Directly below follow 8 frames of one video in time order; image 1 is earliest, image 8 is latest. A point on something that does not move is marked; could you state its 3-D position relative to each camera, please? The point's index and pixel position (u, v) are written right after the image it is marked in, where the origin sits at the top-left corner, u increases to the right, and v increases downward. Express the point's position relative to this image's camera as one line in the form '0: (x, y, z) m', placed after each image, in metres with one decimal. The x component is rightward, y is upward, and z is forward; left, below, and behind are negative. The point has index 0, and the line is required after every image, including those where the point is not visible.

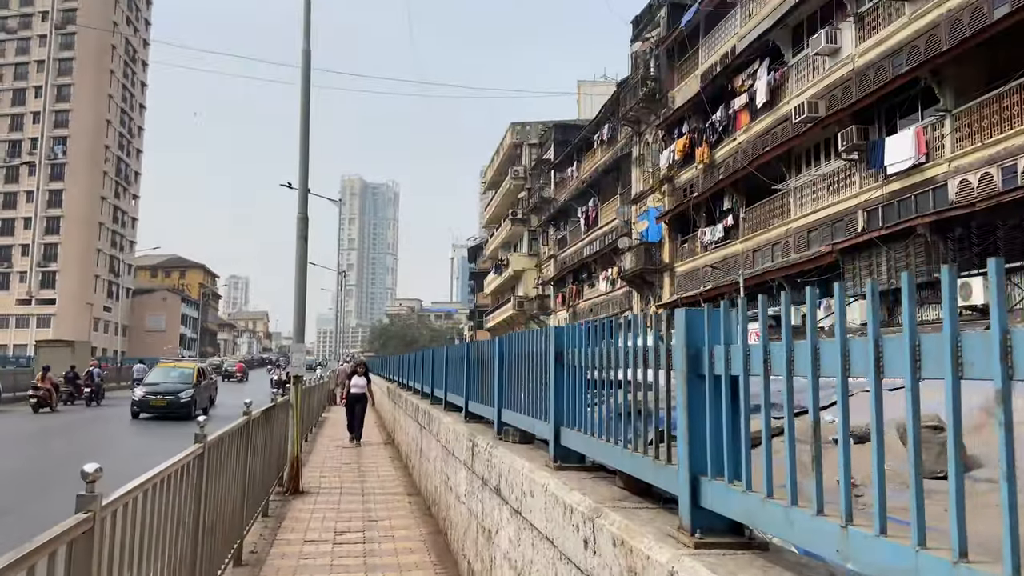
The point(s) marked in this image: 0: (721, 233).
0: (+5.3, +1.4, +19.2) m
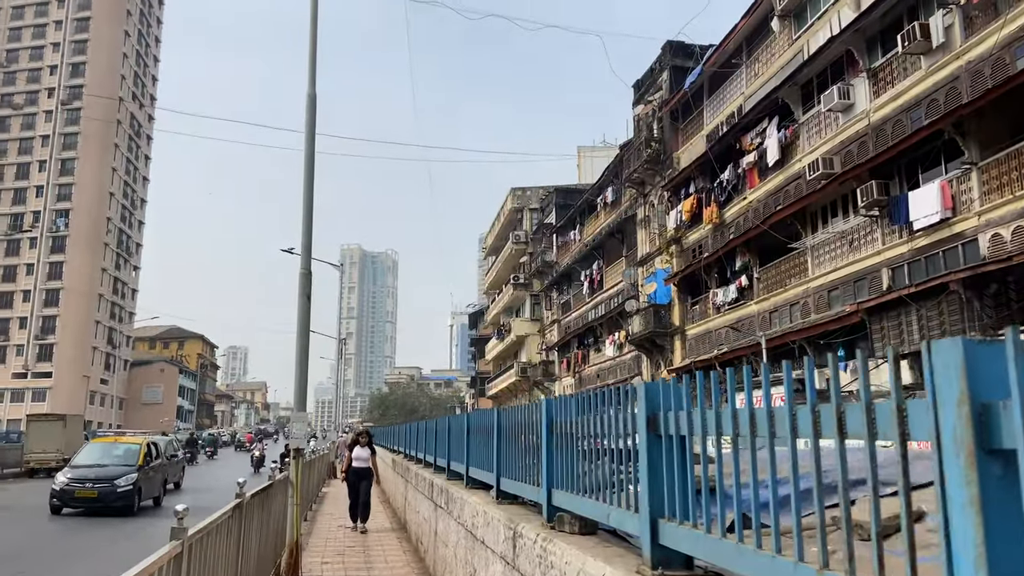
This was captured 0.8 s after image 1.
0: (+5.5, -0.1, +18.6) m
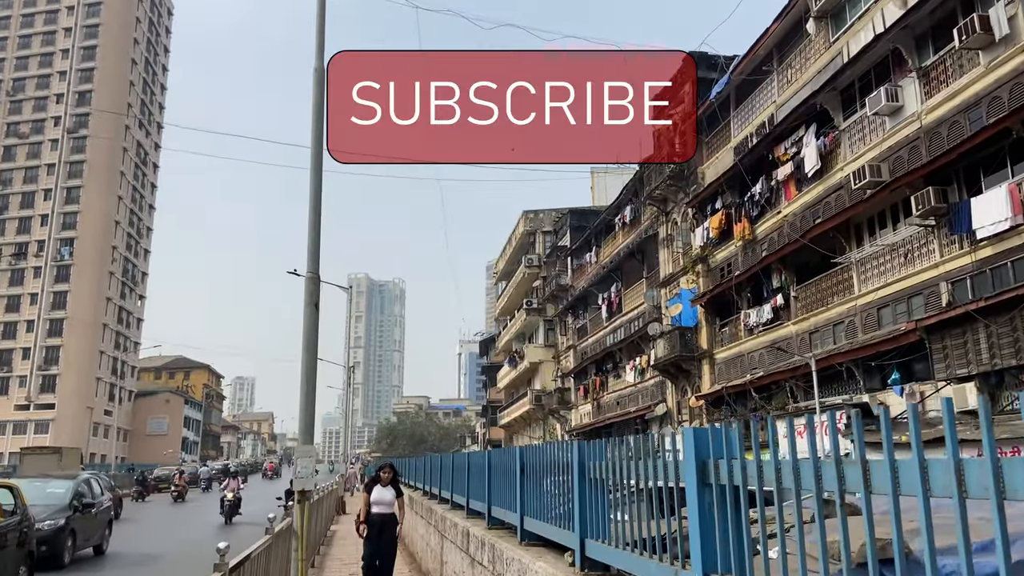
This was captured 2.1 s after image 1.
0: (+6.0, -0.6, +17.5) m
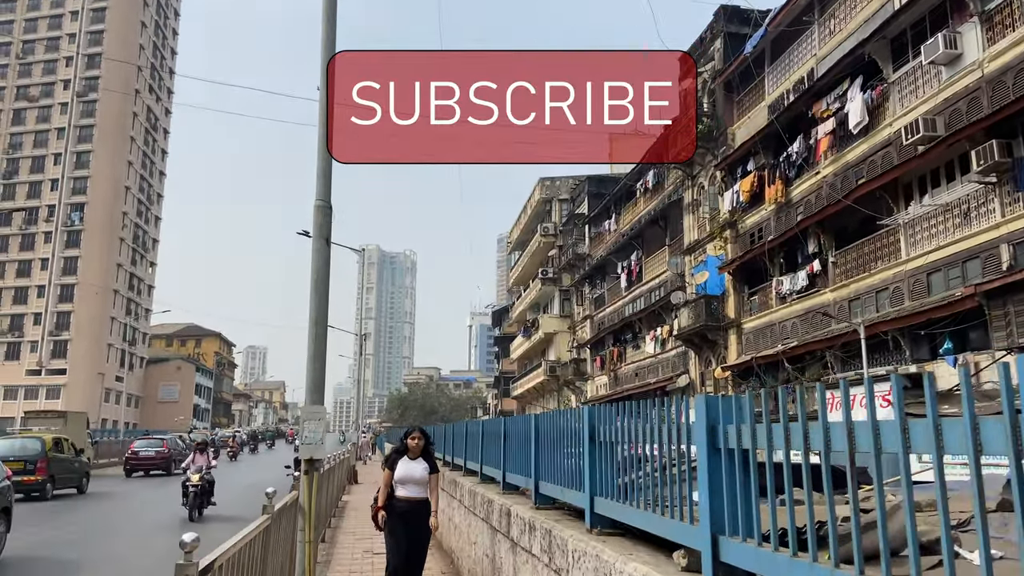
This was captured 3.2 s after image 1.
0: (+6.4, +0.2, +16.5) m
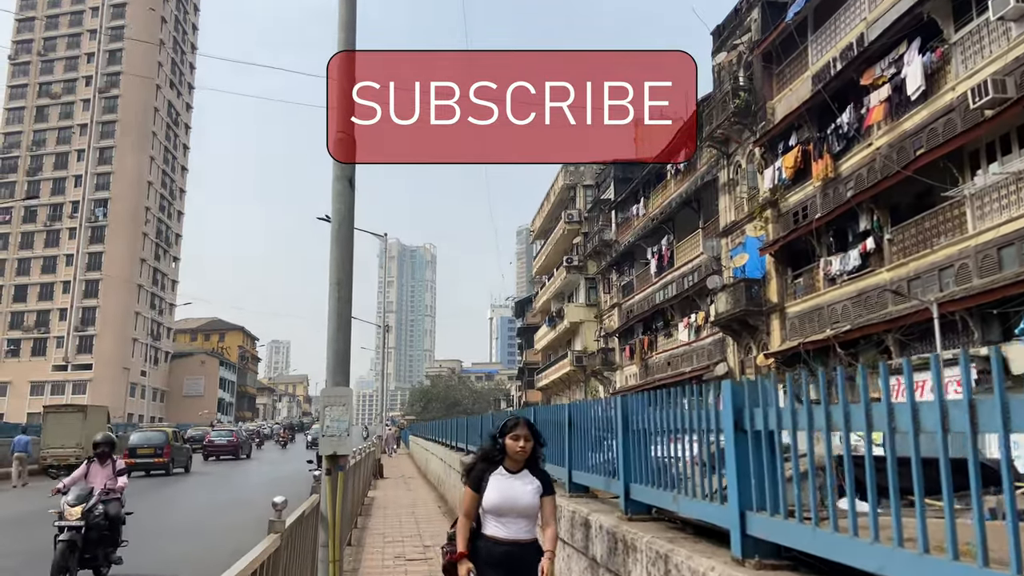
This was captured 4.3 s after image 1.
0: (+7.1, +0.6, +15.5) m
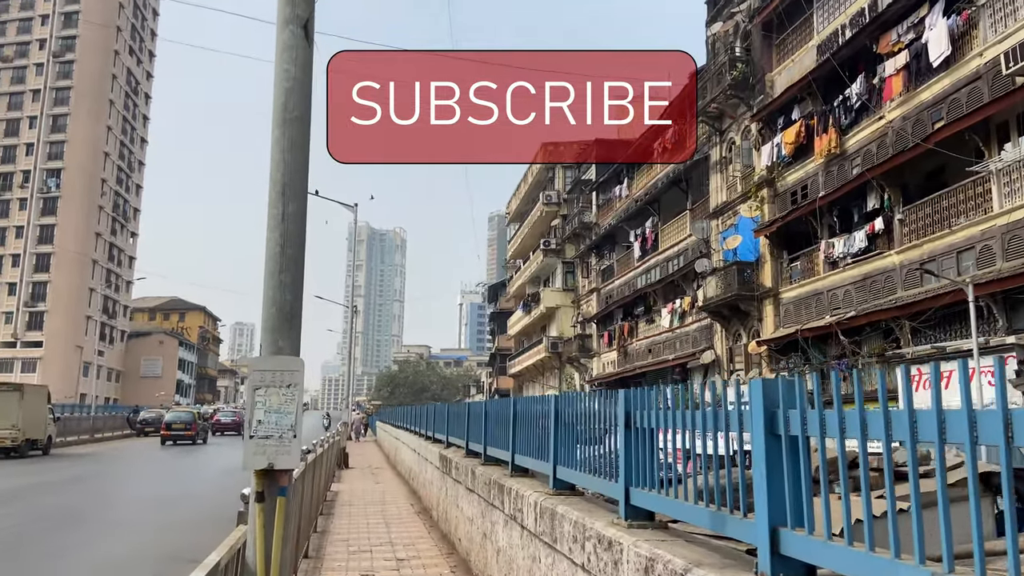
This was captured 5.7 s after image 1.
0: (+6.7, +0.9, +14.5) m
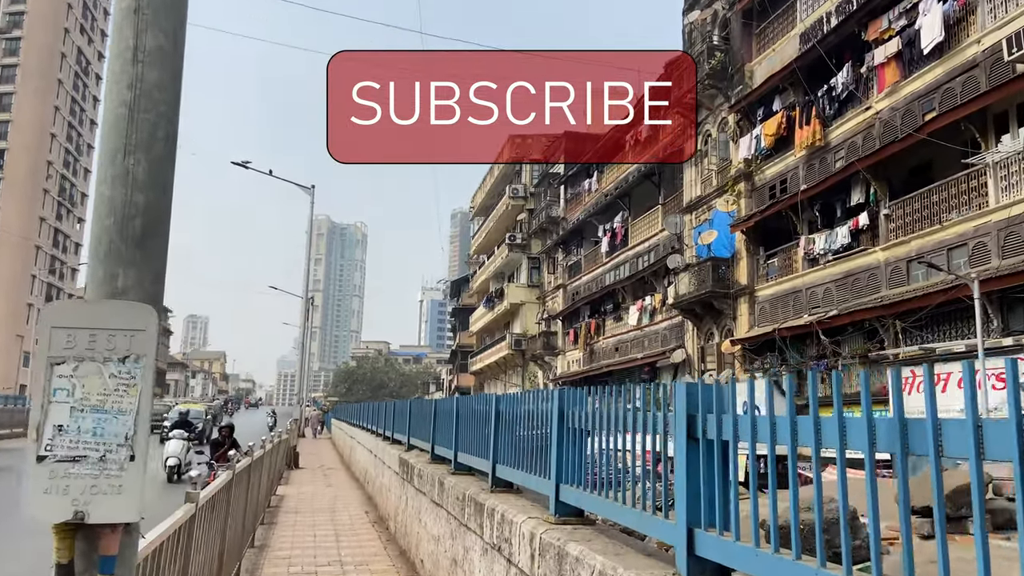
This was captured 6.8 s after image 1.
0: (+6.2, +0.9, +13.9) m
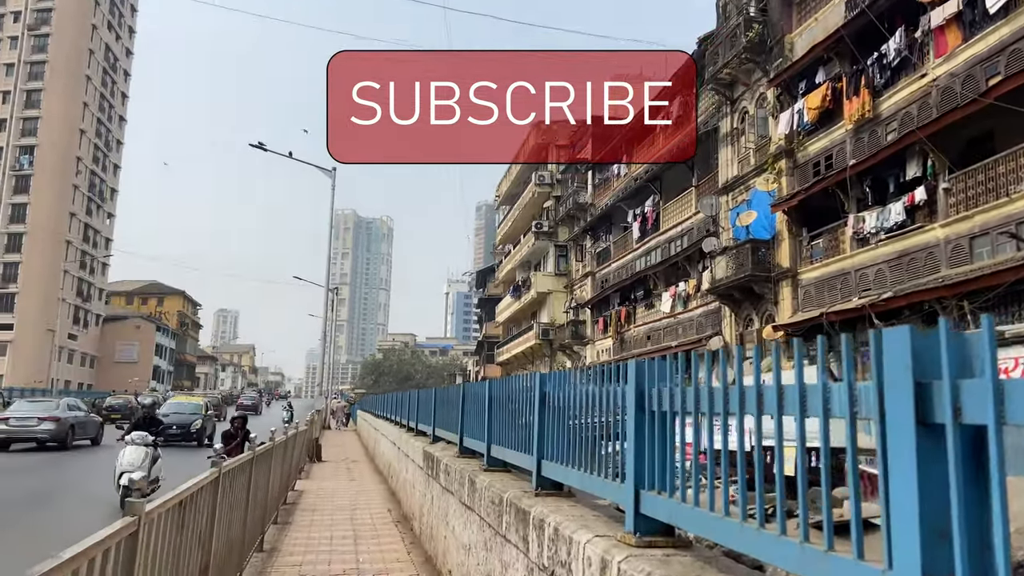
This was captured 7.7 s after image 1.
0: (+6.7, +1.3, +13.0) m
